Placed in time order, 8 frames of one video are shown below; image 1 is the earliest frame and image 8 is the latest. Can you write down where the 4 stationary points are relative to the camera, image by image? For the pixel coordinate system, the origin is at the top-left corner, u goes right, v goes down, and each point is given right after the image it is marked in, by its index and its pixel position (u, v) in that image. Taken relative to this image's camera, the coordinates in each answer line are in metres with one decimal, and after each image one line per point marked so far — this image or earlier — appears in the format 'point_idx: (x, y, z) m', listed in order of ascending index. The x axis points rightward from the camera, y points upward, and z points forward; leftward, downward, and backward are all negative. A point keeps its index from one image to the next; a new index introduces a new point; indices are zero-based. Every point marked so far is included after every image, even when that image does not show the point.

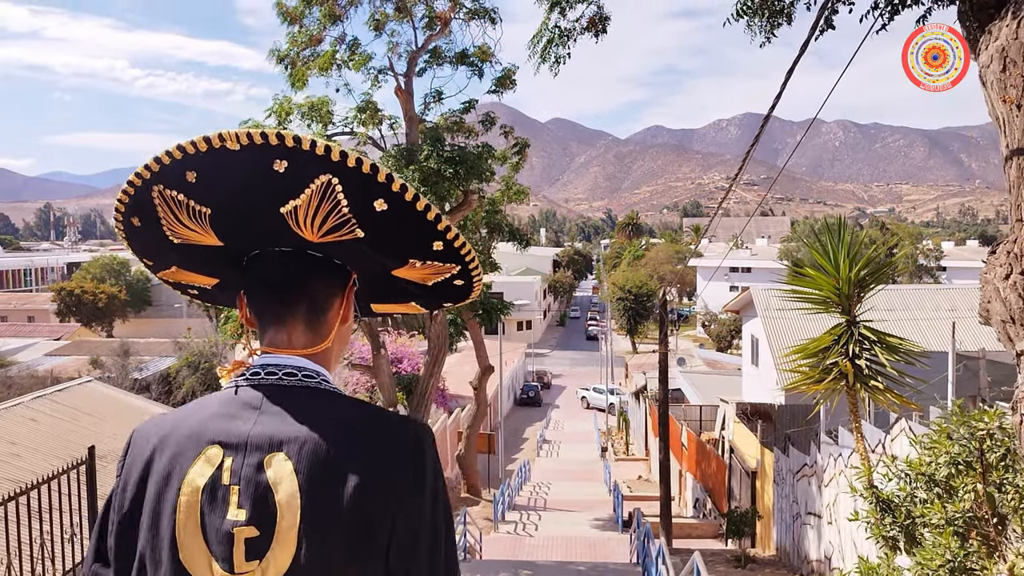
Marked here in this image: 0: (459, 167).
0: (-0.8, +1.8, +11.7) m
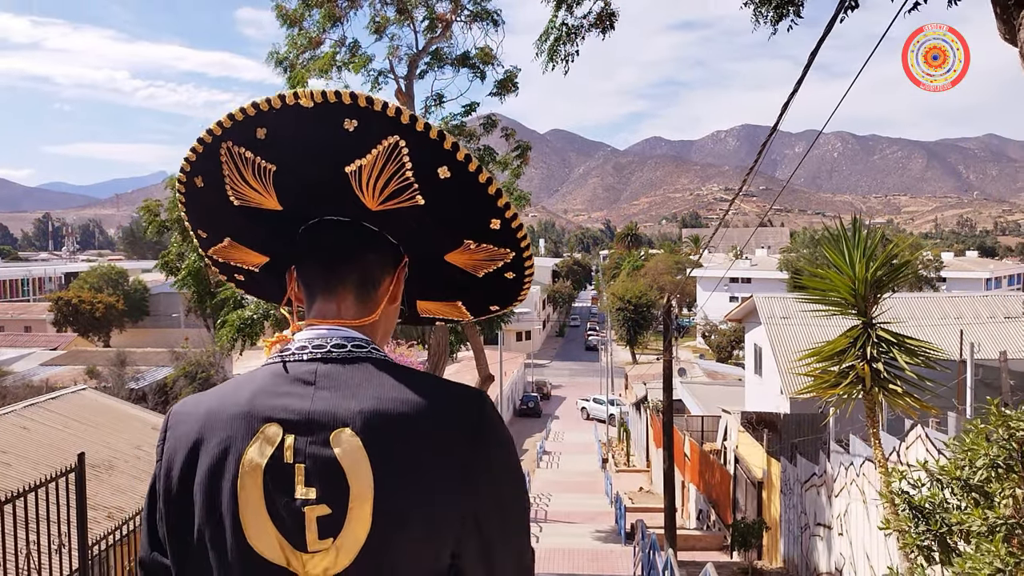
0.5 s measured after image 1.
0: (-0.8, +1.7, +11.5) m
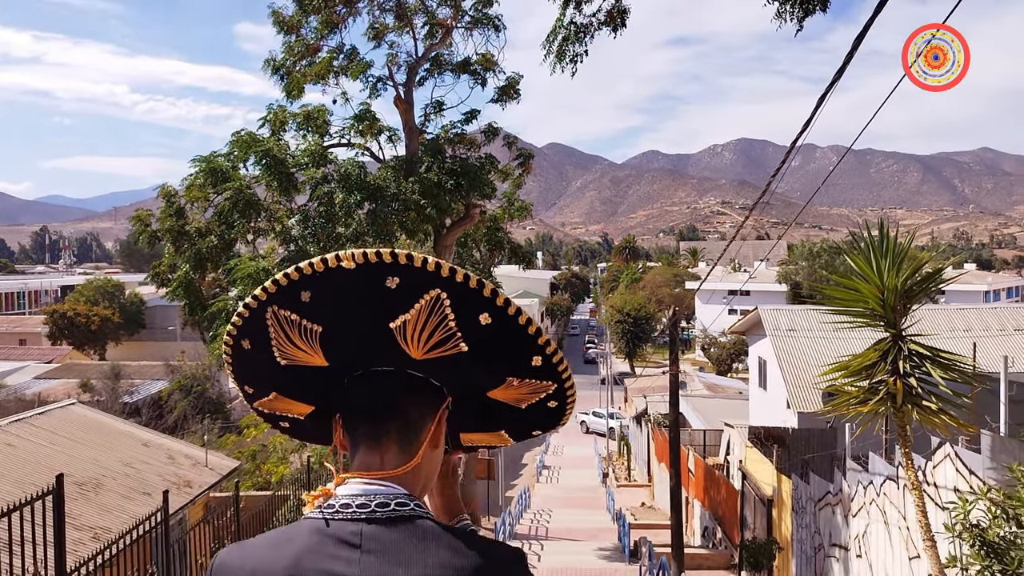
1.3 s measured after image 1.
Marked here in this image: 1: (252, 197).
0: (-0.7, +1.5, +11.2) m
1: (-3.5, +1.2, +10.6) m
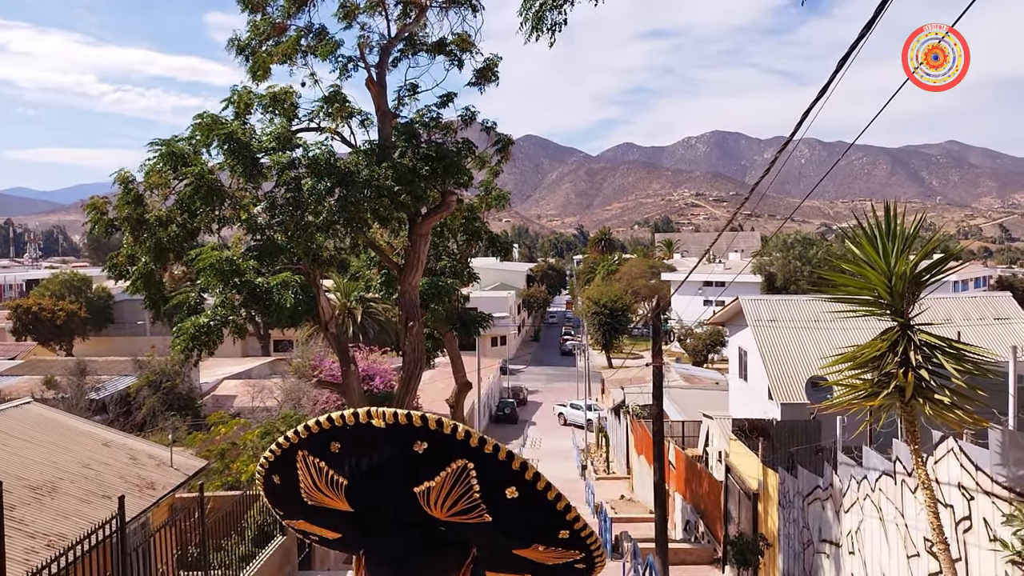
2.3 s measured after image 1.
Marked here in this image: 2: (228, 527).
0: (-1.0, +1.7, +10.7) m
1: (-3.8, +1.3, +10.1) m
2: (-3.7, -3.2, +10.4) m
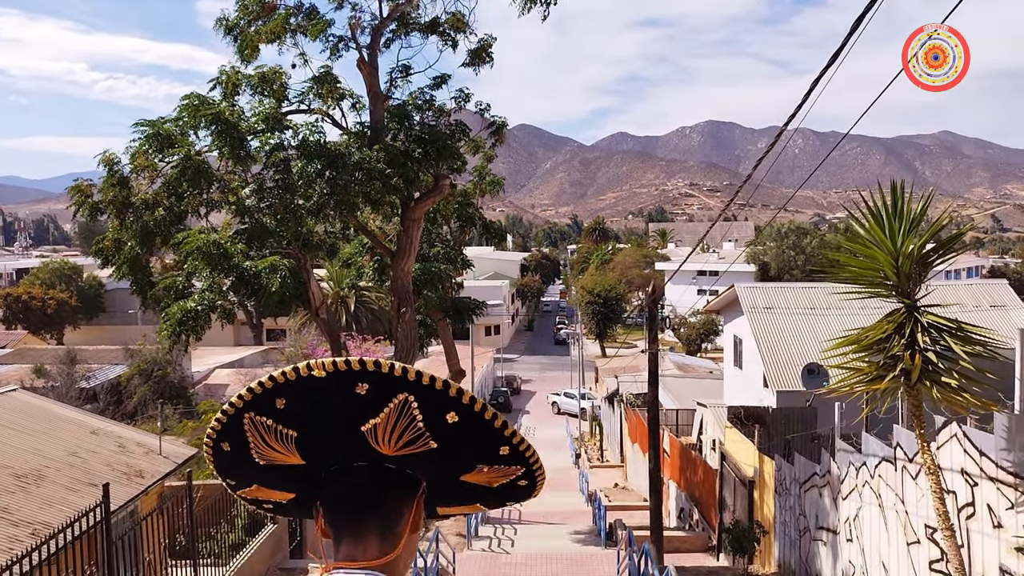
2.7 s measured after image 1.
0: (-1.1, +1.9, +10.5) m
1: (-3.9, +1.5, +9.8) m
2: (-3.8, -3.0, +10.2) m
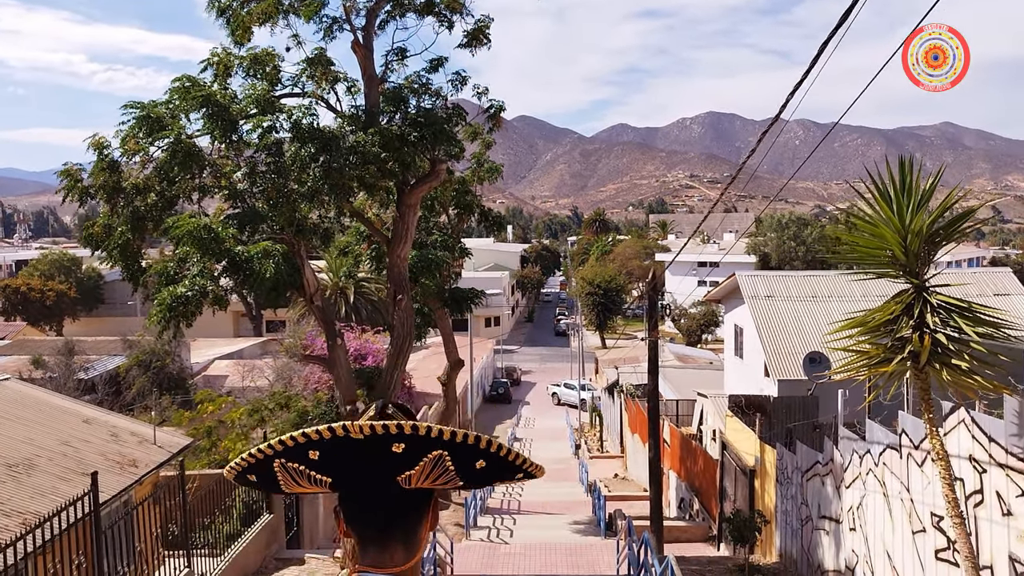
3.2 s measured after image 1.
0: (-1.2, +2.1, +10.3) m
1: (-3.9, +1.7, +9.7) m
2: (-3.8, -2.8, +10.1) m
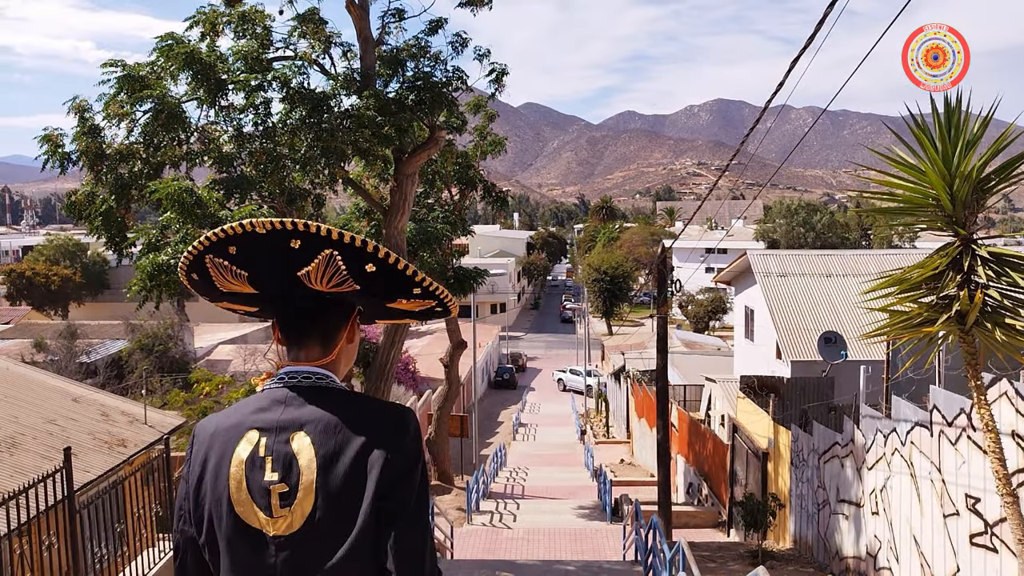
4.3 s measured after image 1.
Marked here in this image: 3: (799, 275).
0: (-1.1, +2.4, +9.8) m
1: (-3.9, +2.0, +9.2) m
2: (-3.8, -2.4, +9.7) m
3: (+5.9, +0.2, +16.1) m
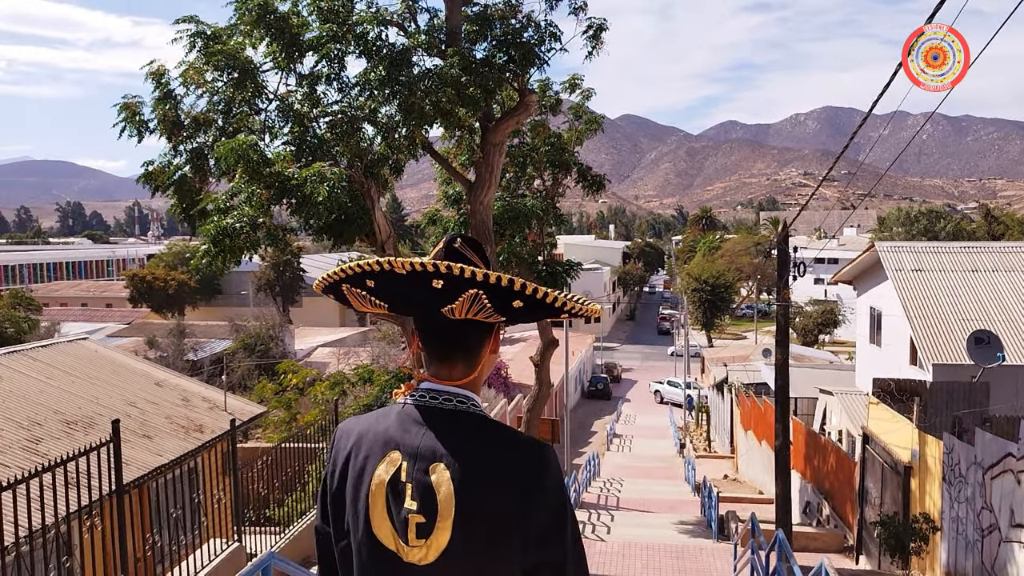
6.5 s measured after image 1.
0: (0.0, +2.6, +8.9) m
1: (-2.8, +2.3, +8.5) m
2: (-2.7, -2.2, +9.0) m
3: (+7.7, +0.3, +14.2) m
